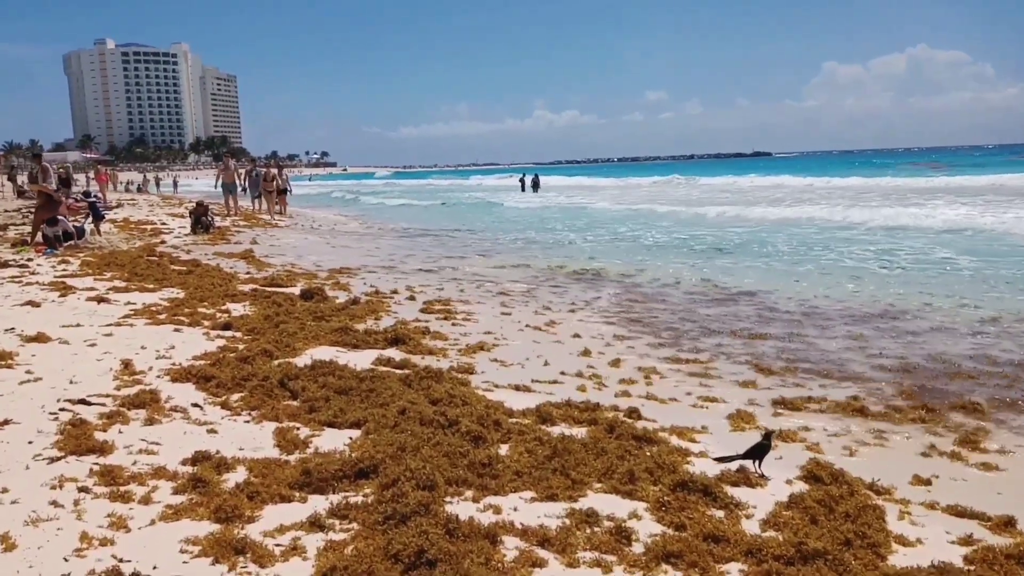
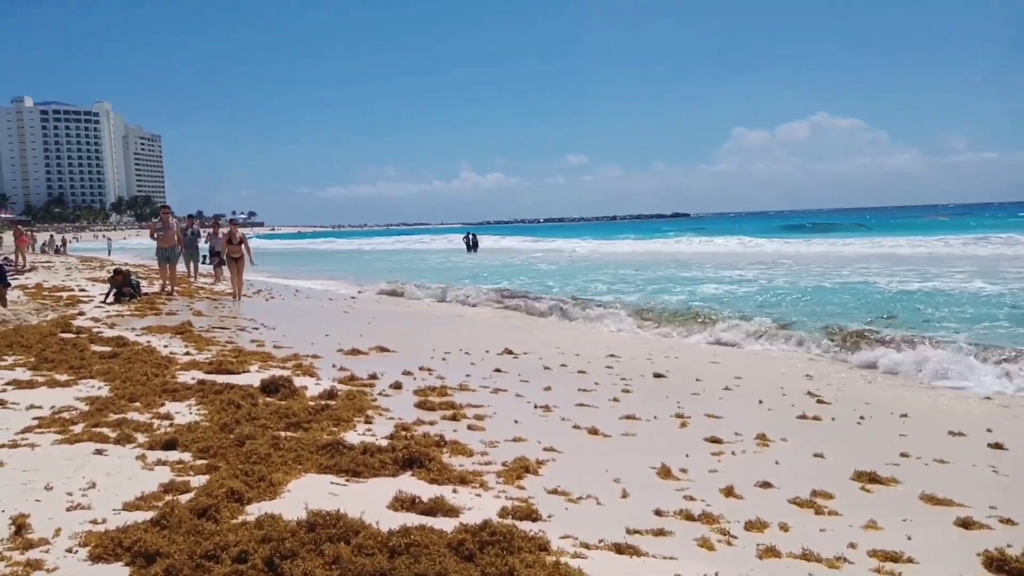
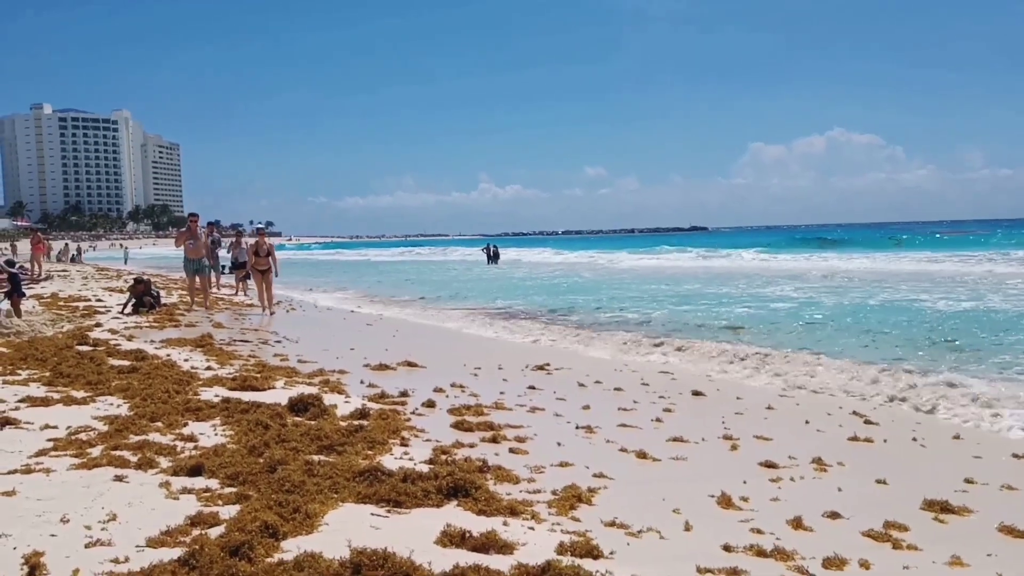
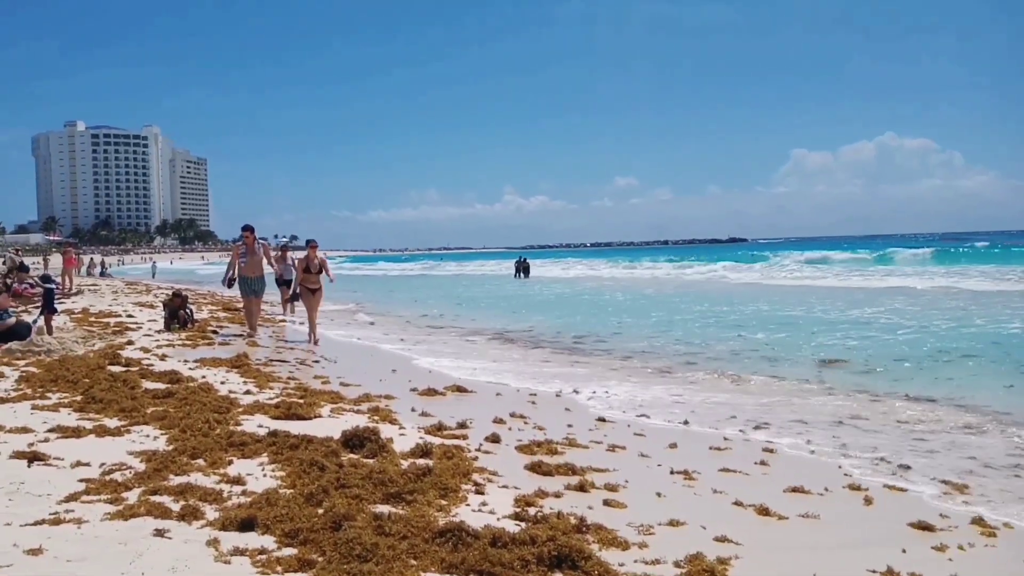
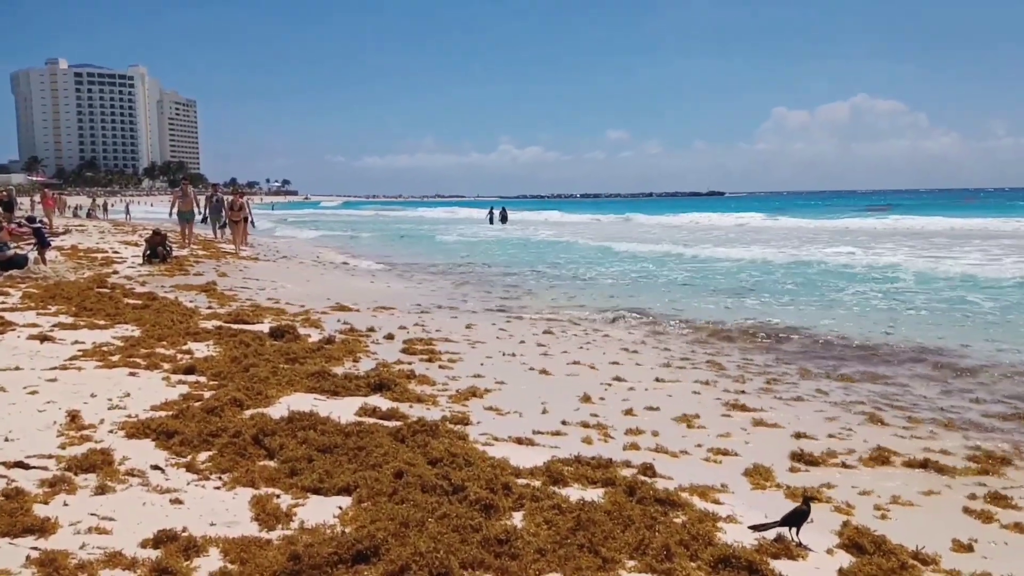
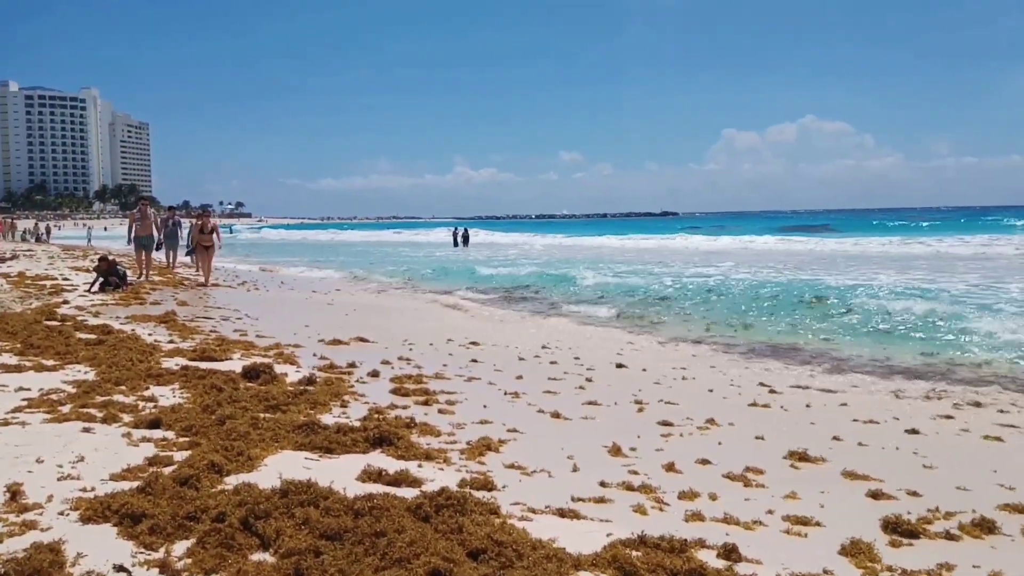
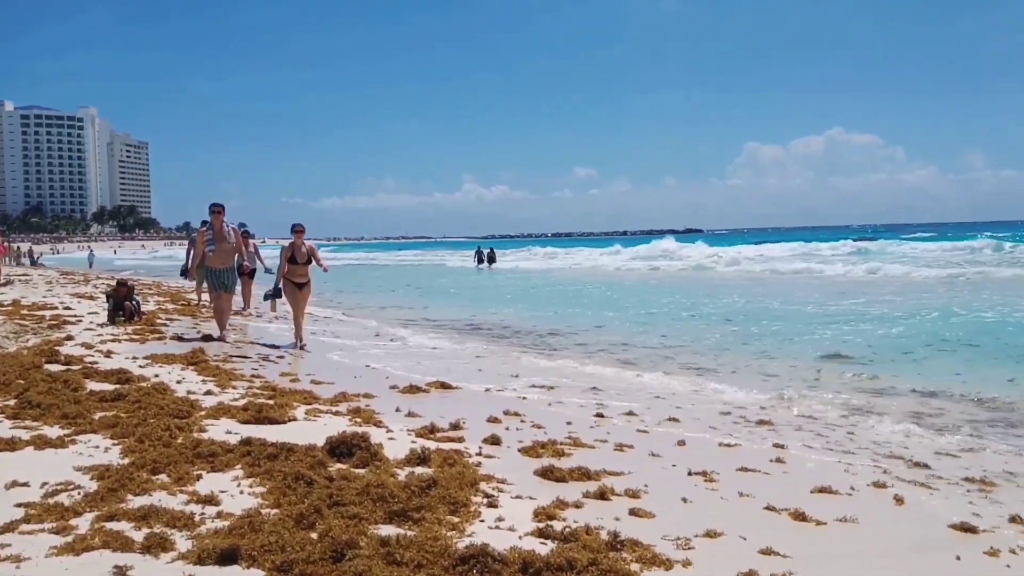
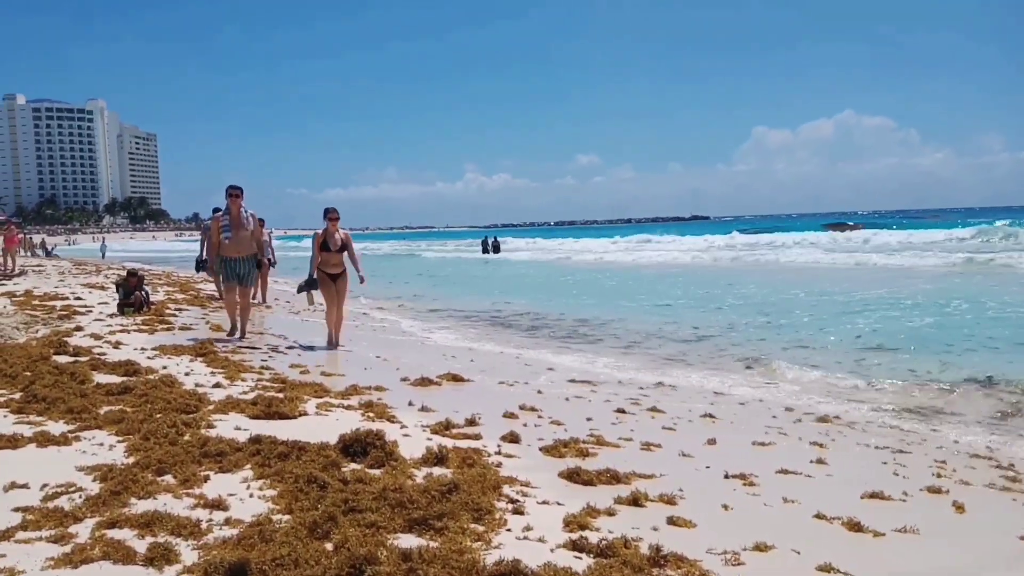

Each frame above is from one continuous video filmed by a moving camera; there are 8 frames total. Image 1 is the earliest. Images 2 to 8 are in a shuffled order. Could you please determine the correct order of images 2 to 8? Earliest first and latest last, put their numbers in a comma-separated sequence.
5, 6, 2, 3, 4, 7, 8
